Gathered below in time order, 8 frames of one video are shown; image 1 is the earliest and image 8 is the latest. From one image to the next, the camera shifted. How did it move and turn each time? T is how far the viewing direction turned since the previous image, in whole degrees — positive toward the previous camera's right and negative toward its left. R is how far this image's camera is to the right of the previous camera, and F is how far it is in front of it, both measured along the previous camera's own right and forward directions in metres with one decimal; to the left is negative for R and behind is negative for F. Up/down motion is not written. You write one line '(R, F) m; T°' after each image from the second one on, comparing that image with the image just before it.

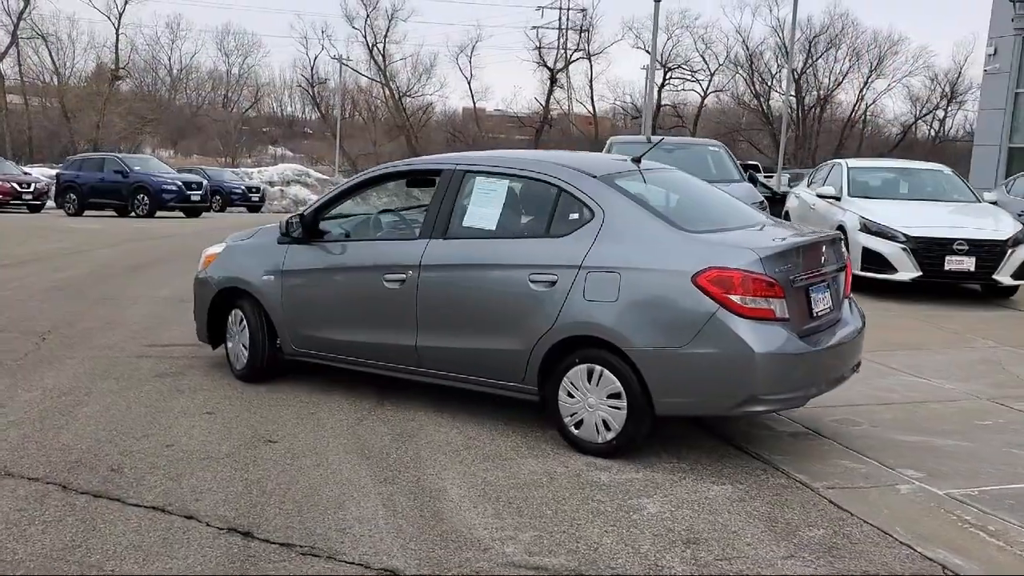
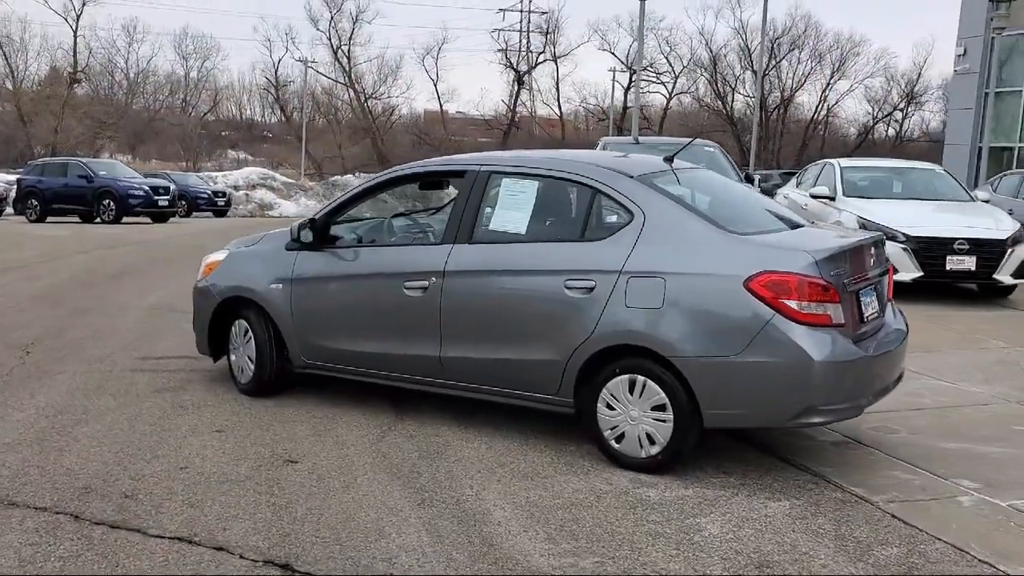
(-0.3, +0.3) m; +2°
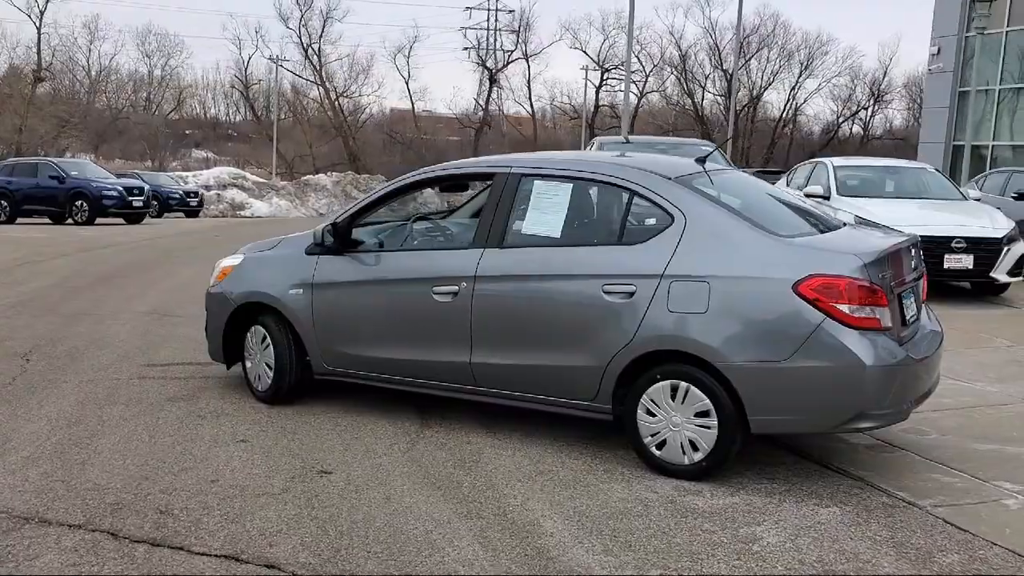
(-0.3, +0.1) m; +2°
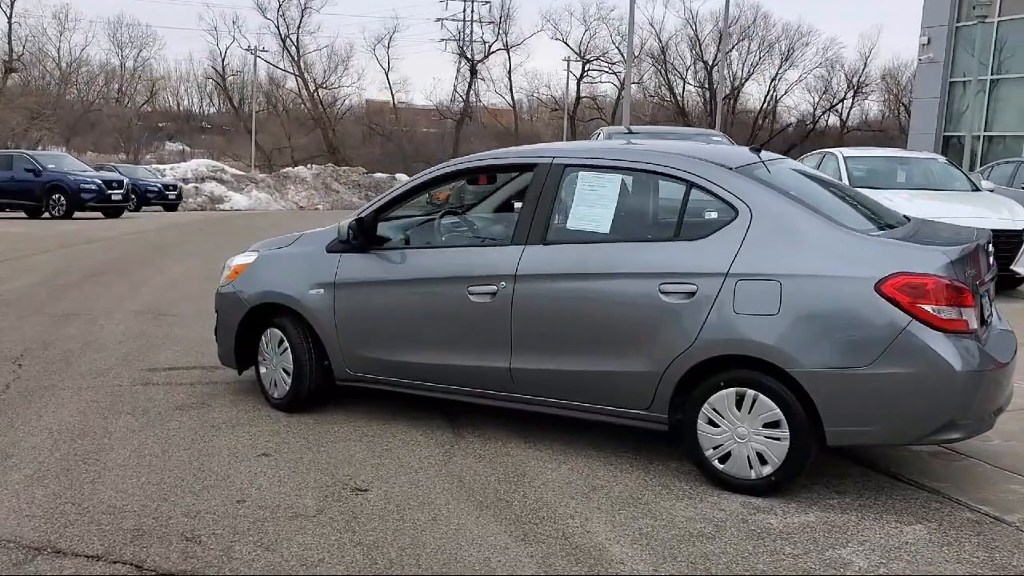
(-0.3, +0.4) m; +1°
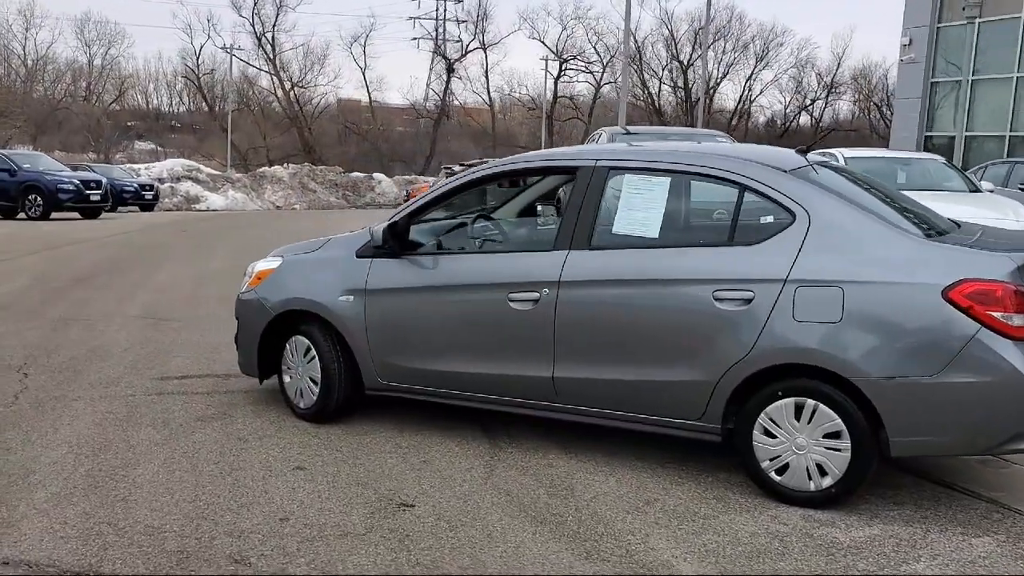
(-0.3, +0.2) m; +2°
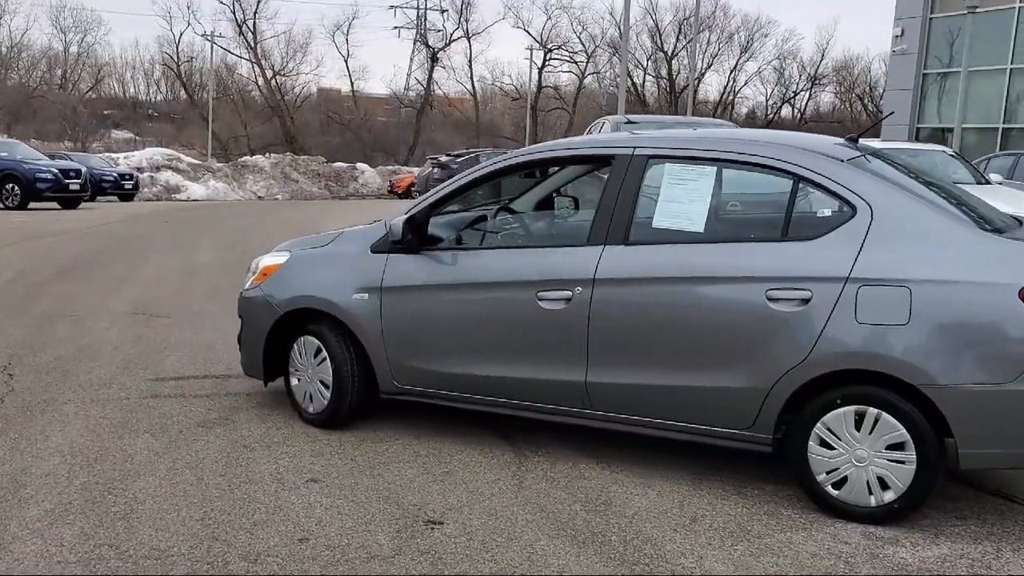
(-0.2, +0.3) m; +1°
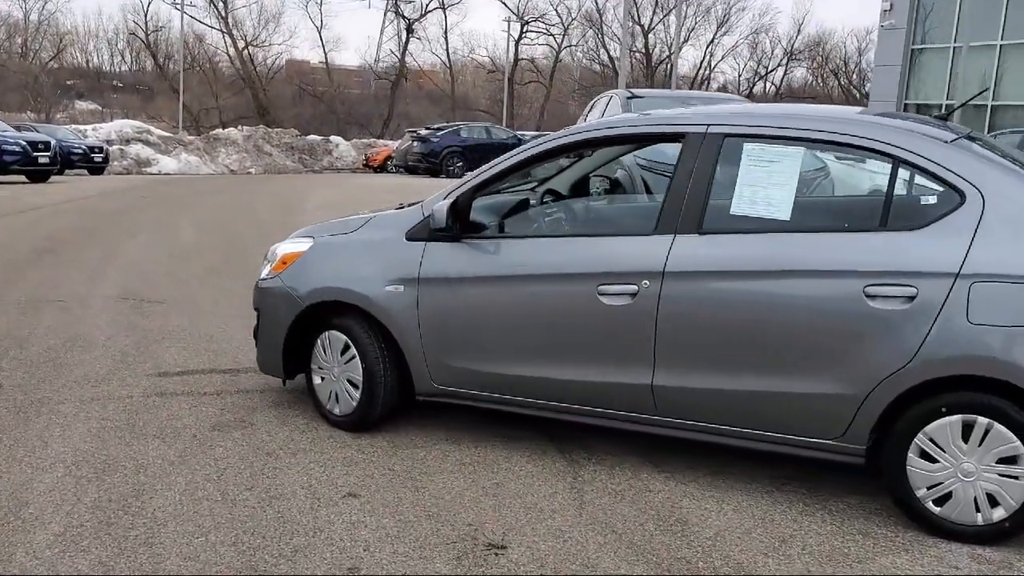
(-0.3, +0.4) m; +2°
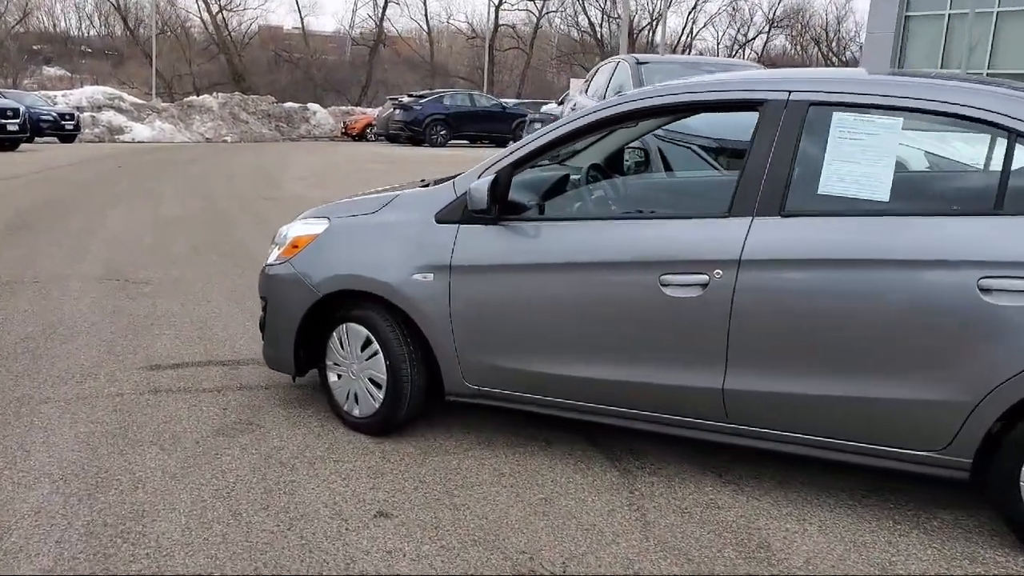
(-0.3, +0.5) m; +1°
